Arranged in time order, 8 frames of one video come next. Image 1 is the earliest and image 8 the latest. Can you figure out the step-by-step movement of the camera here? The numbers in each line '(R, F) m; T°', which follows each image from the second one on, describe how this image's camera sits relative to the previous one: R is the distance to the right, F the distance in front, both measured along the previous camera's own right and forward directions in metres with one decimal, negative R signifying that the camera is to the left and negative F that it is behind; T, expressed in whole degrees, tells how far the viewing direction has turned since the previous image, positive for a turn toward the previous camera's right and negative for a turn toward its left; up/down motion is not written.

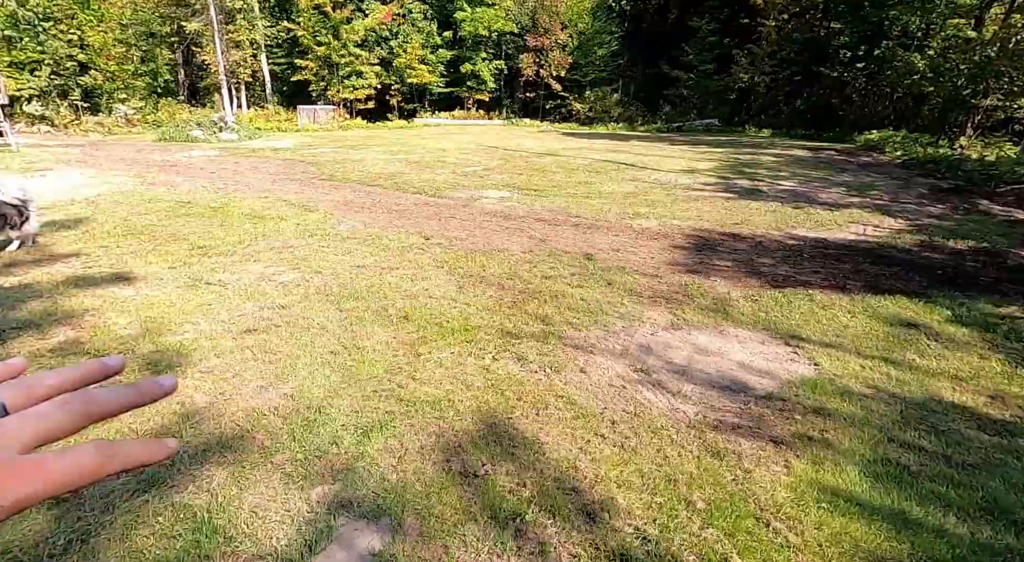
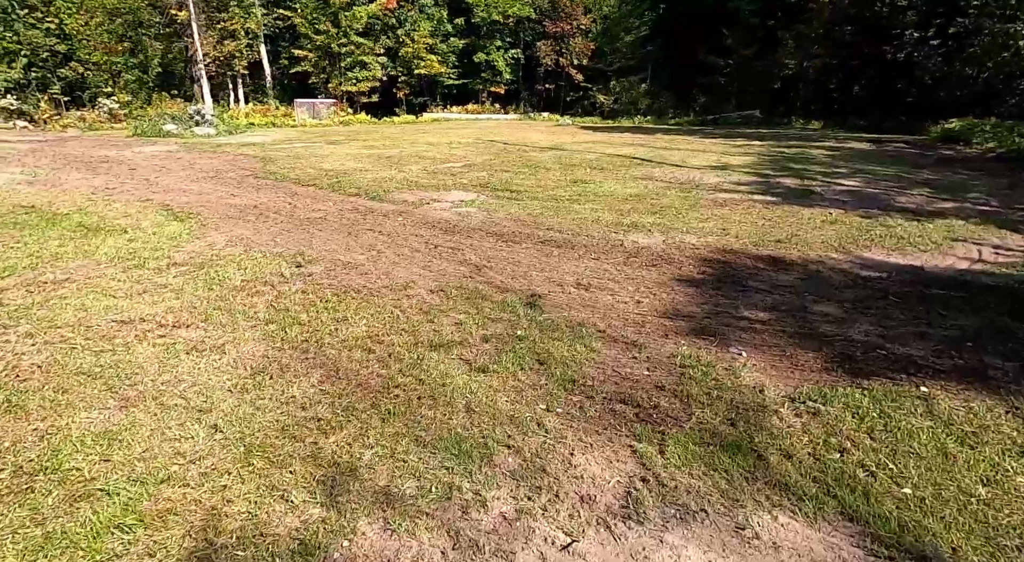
(+0.8, +2.1) m; -3°
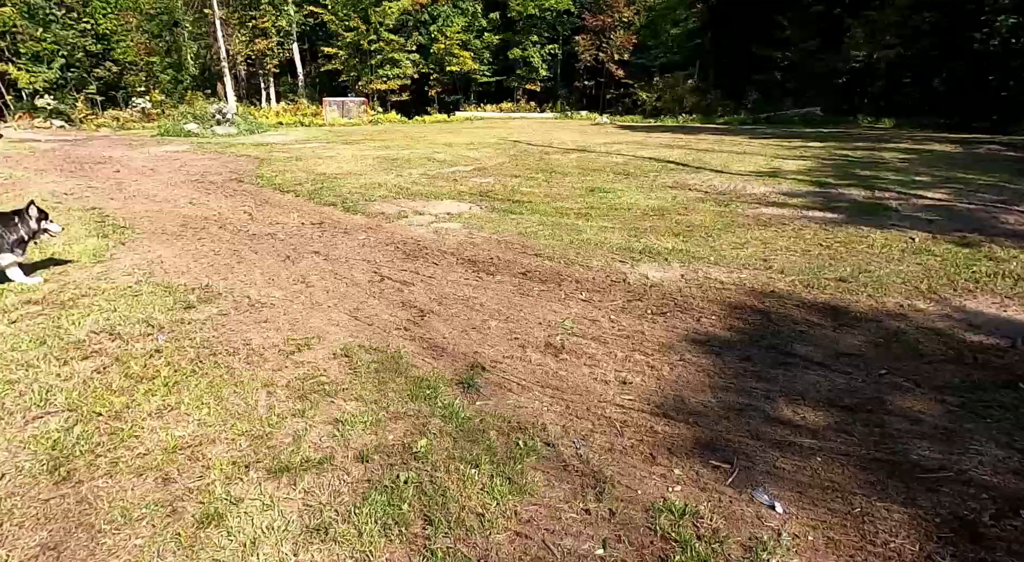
(+0.4, +1.1) m; -4°
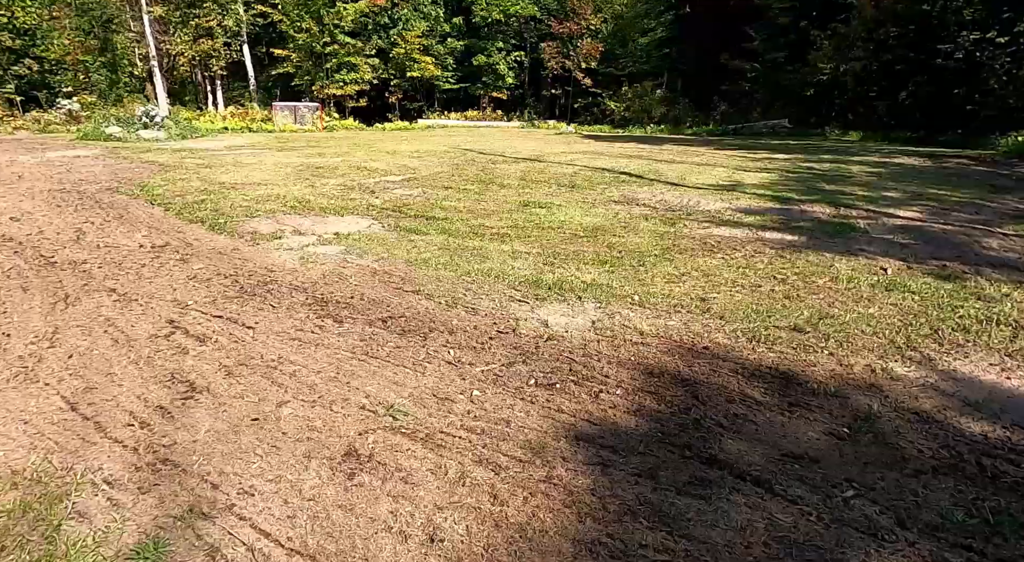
(+0.6, +0.9) m; +2°
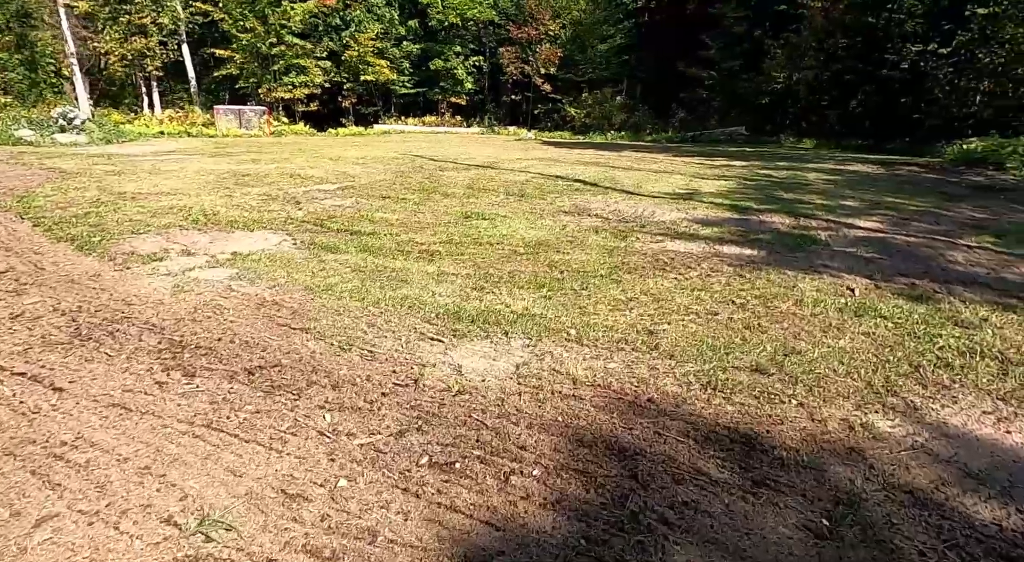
(+0.2, +0.6) m; +3°
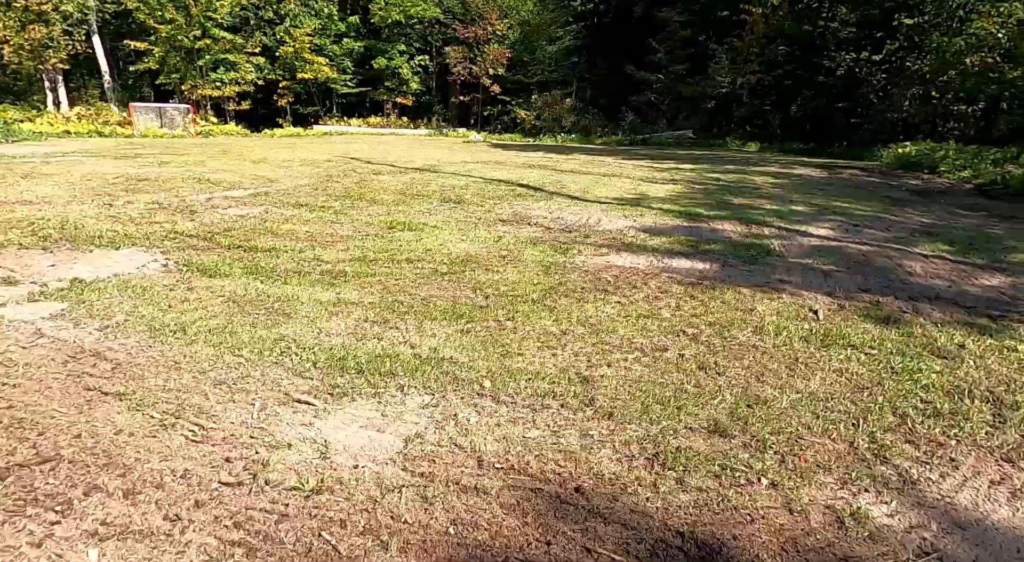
(+0.2, +0.6) m; +4°
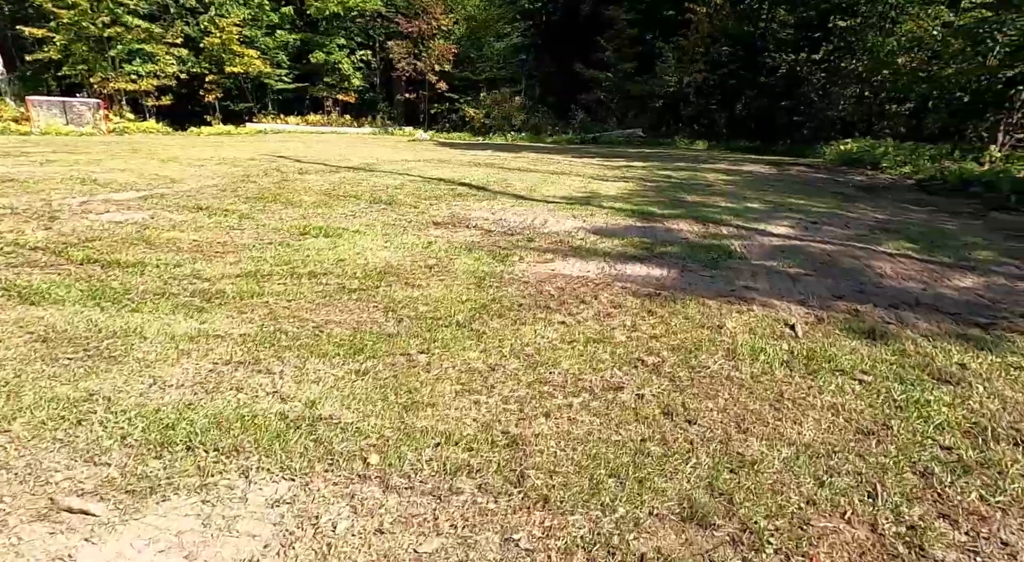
(+0.2, +0.7) m; +4°
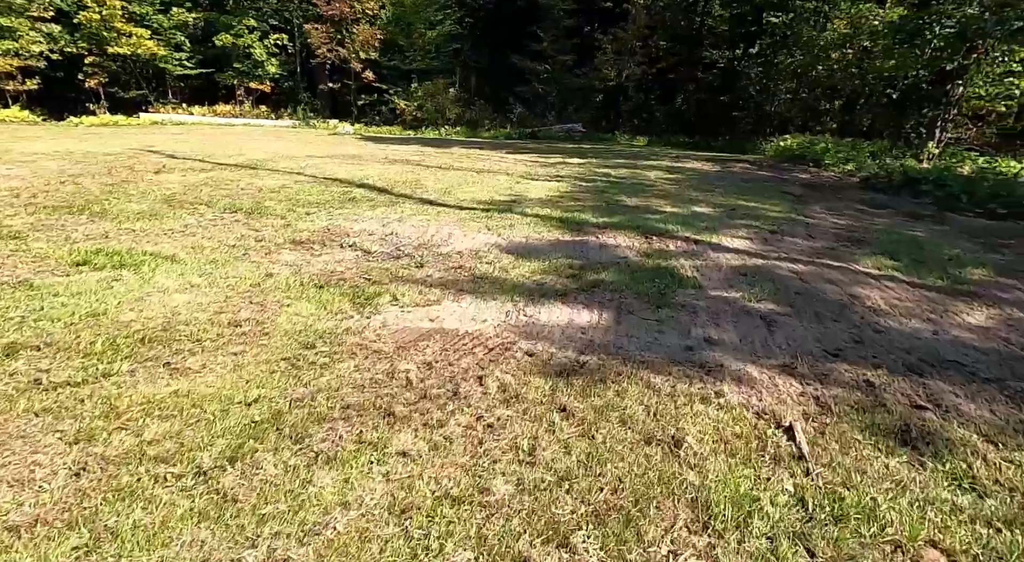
(+0.4, +1.3) m; +5°
